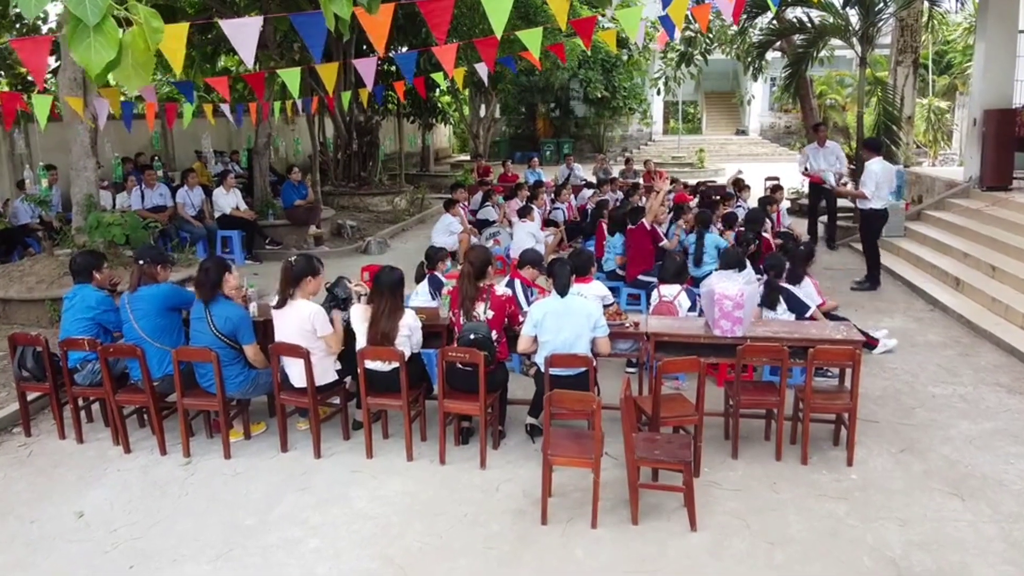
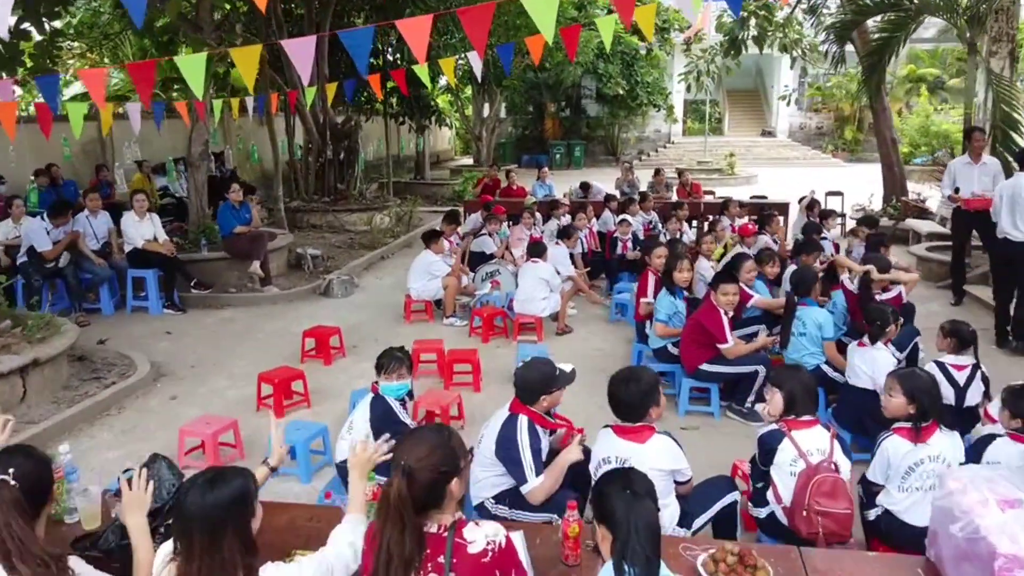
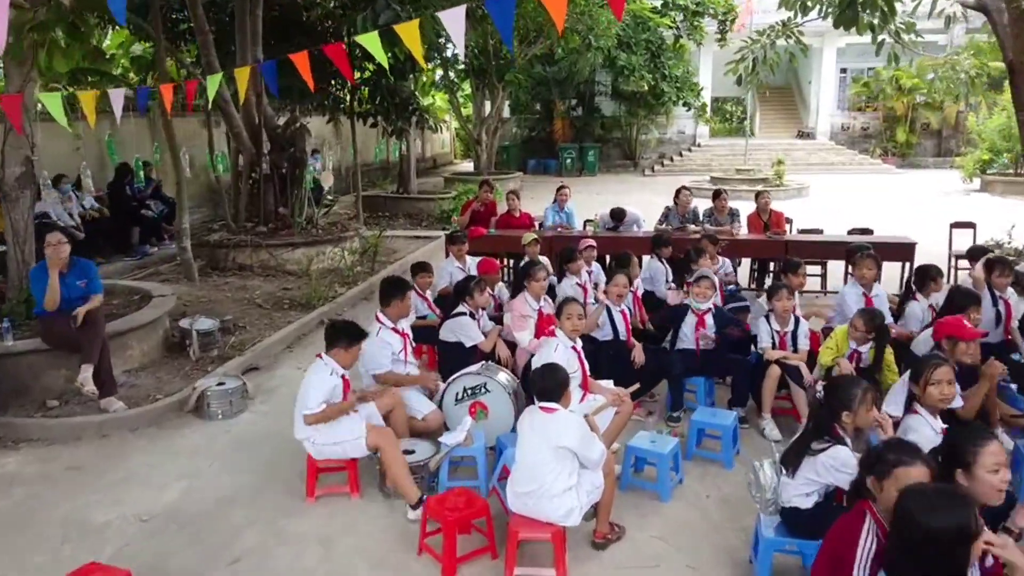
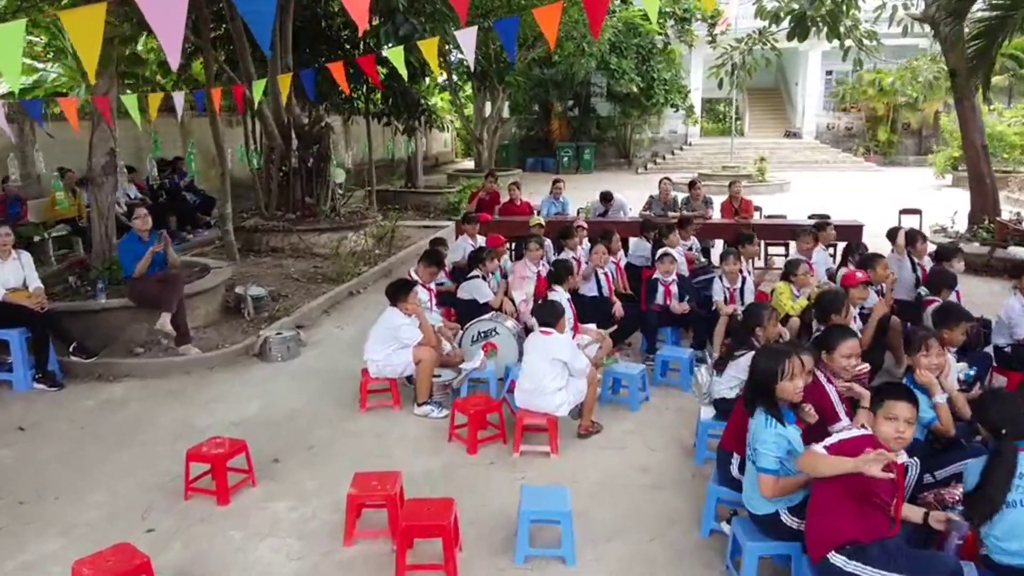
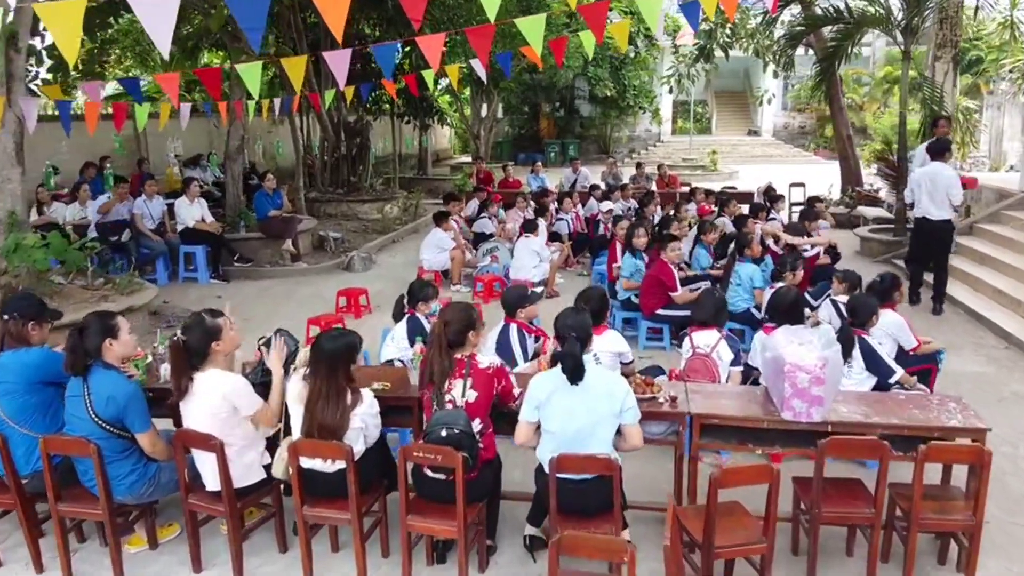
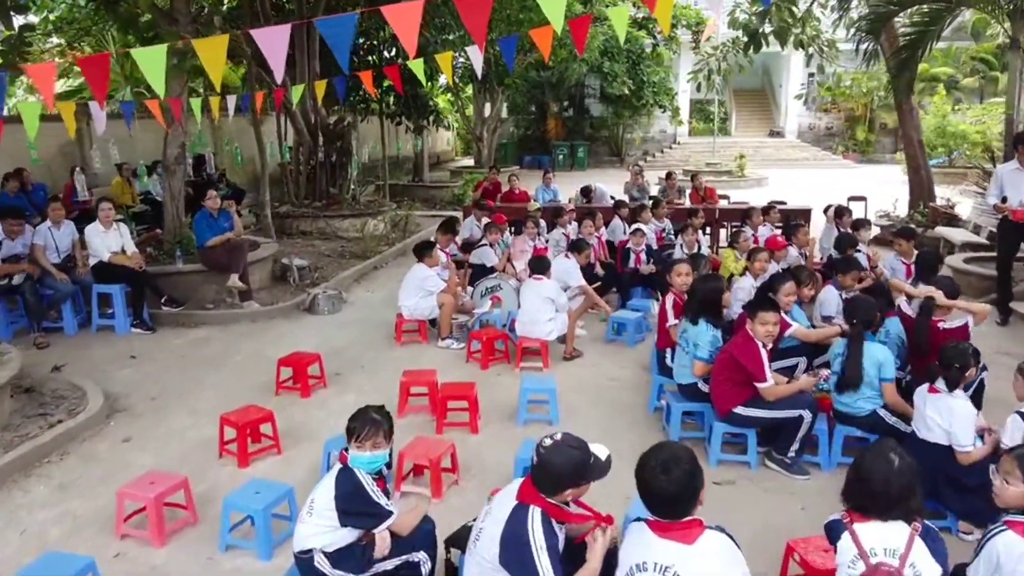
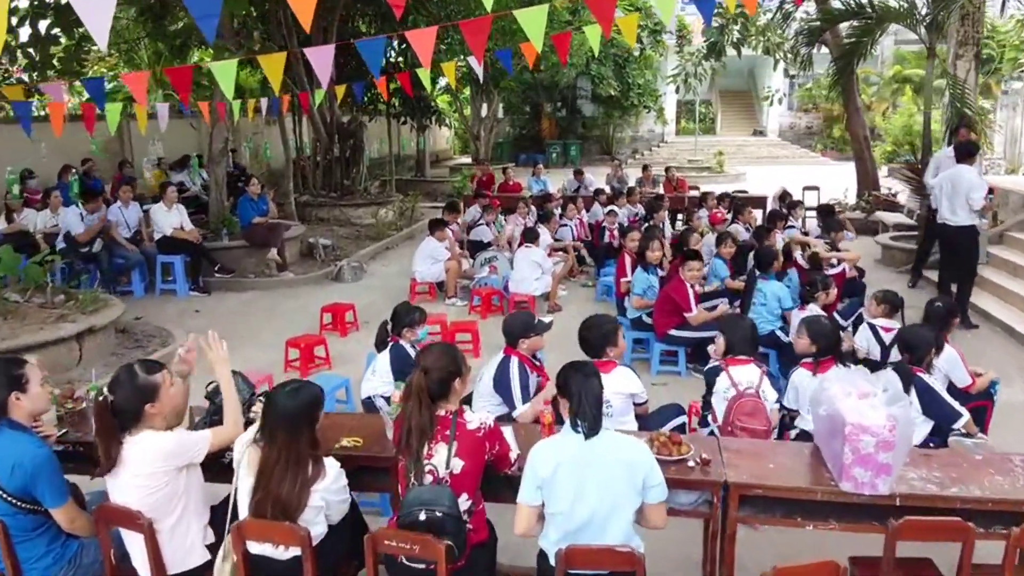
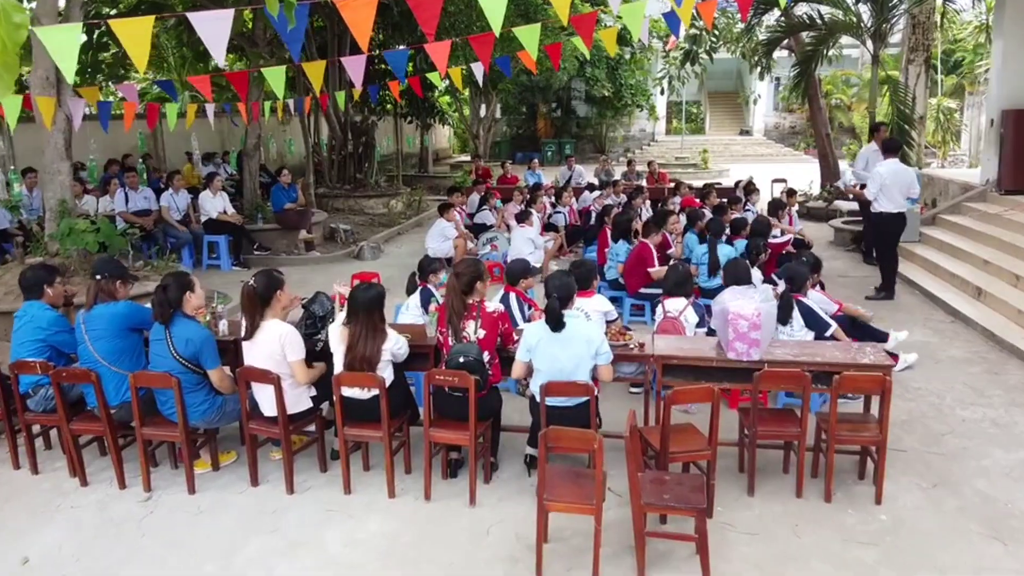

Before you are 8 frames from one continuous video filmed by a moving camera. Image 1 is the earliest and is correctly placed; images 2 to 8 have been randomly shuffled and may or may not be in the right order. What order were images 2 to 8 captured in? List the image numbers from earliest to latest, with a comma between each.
8, 5, 7, 2, 6, 4, 3
